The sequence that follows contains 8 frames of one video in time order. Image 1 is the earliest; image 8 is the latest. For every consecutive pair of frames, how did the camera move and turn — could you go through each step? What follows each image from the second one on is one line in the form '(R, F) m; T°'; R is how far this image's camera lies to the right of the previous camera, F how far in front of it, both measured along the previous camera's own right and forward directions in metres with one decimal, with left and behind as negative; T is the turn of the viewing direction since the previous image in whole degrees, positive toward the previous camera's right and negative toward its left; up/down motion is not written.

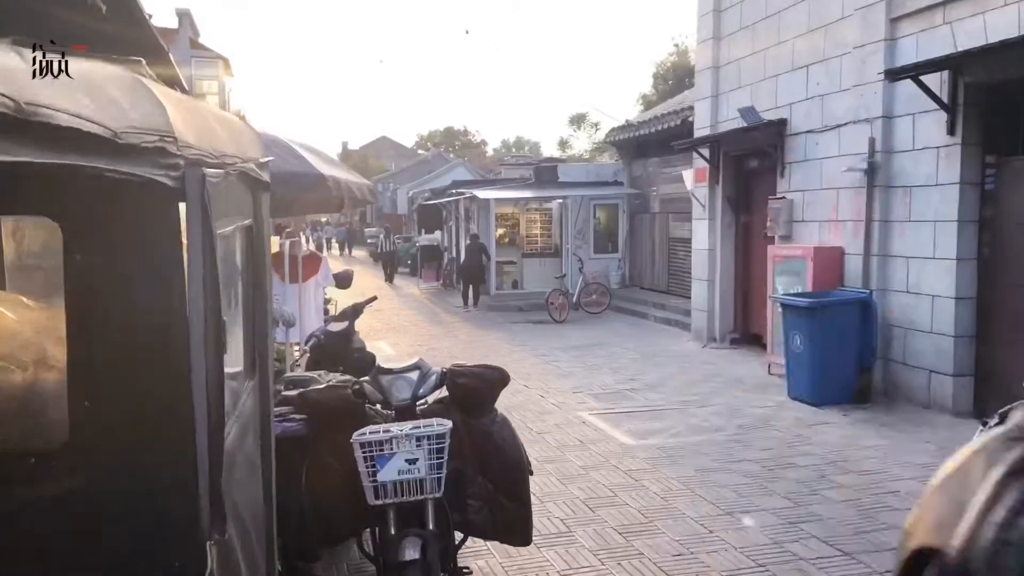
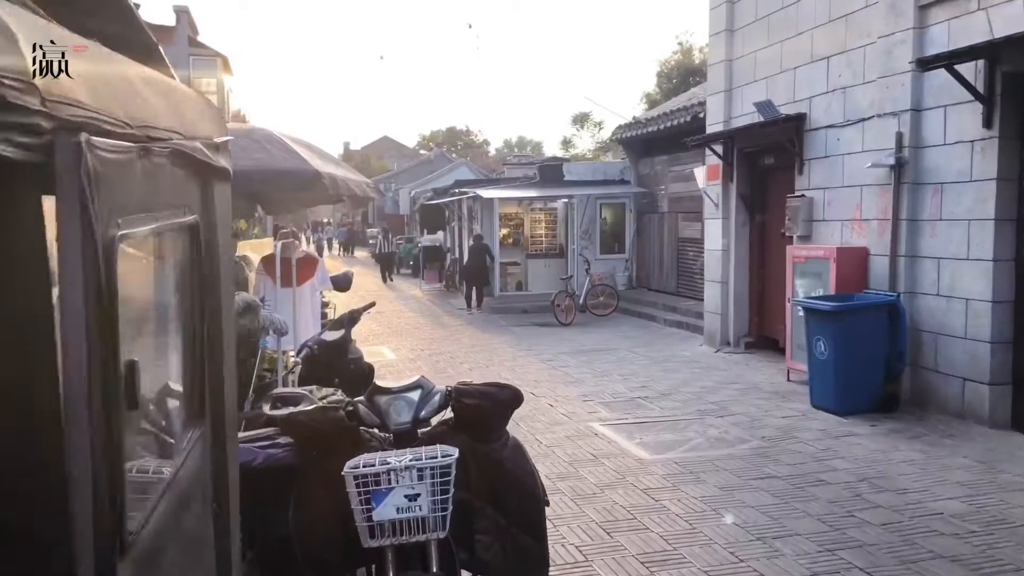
(0.0, +0.4) m; 0°
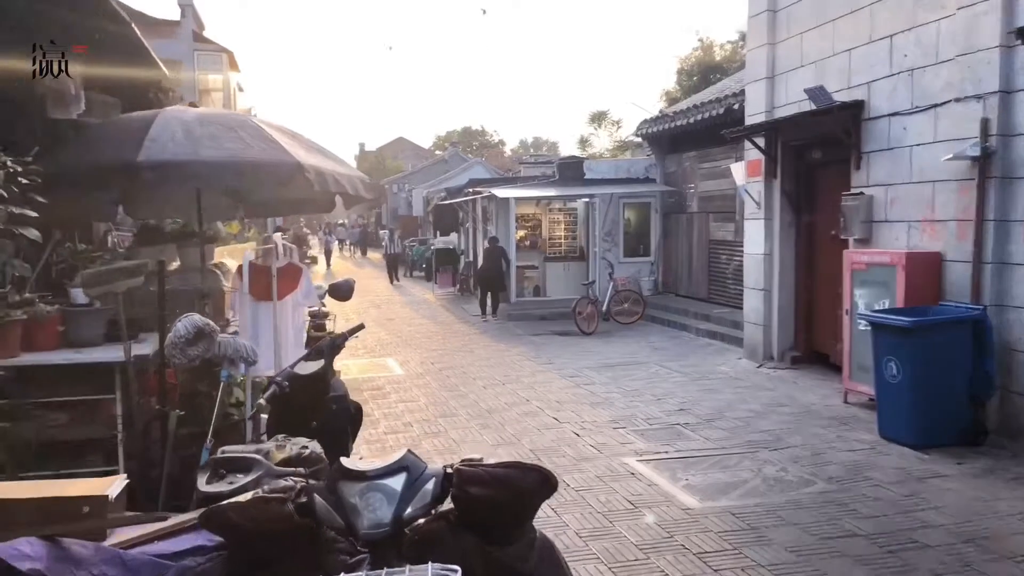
(0.0, +1.0) m; -1°
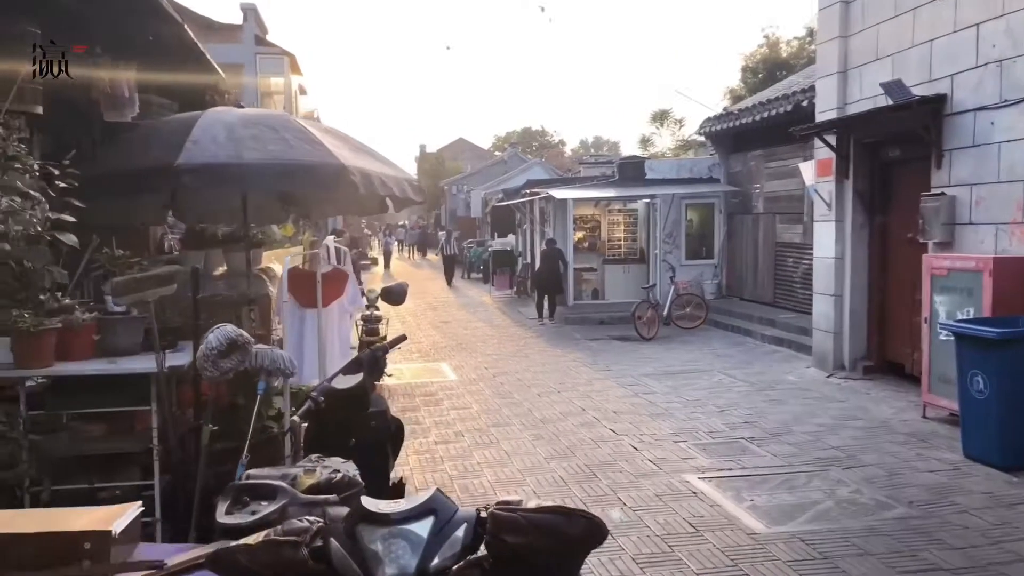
(0.0, +0.3) m; -4°
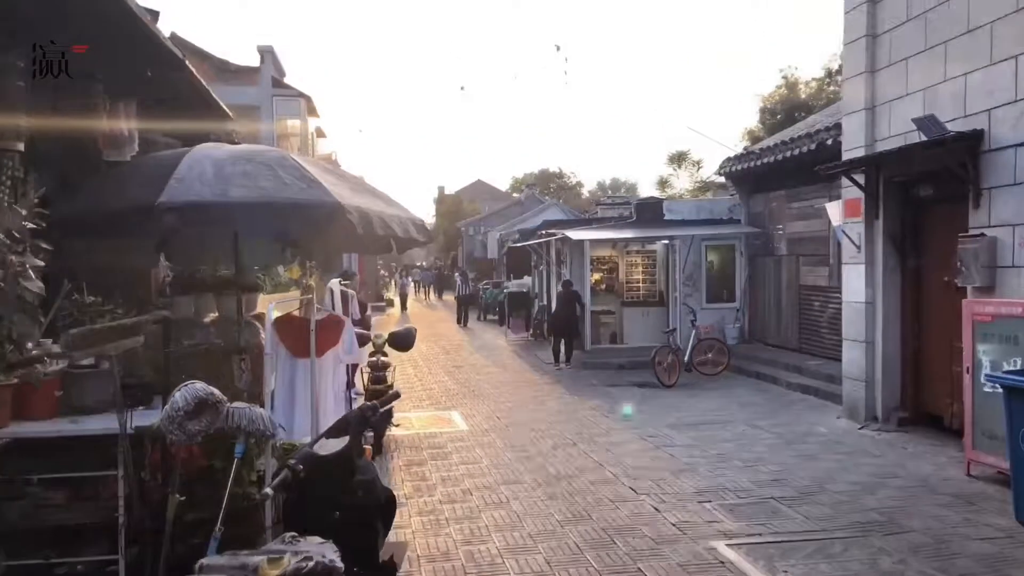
(0.0, +0.4) m; -1°
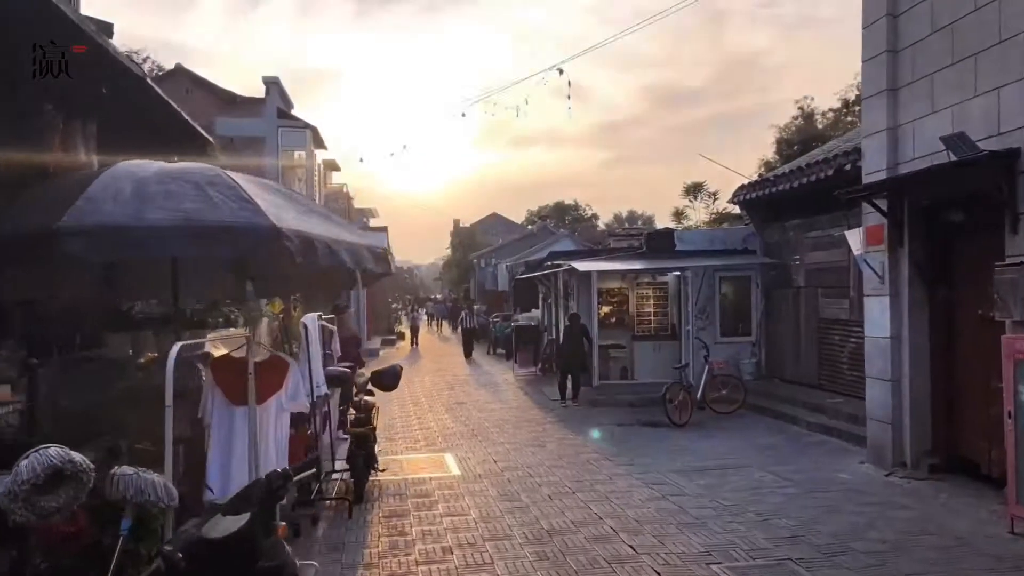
(+0.2, +0.6) m; -1°
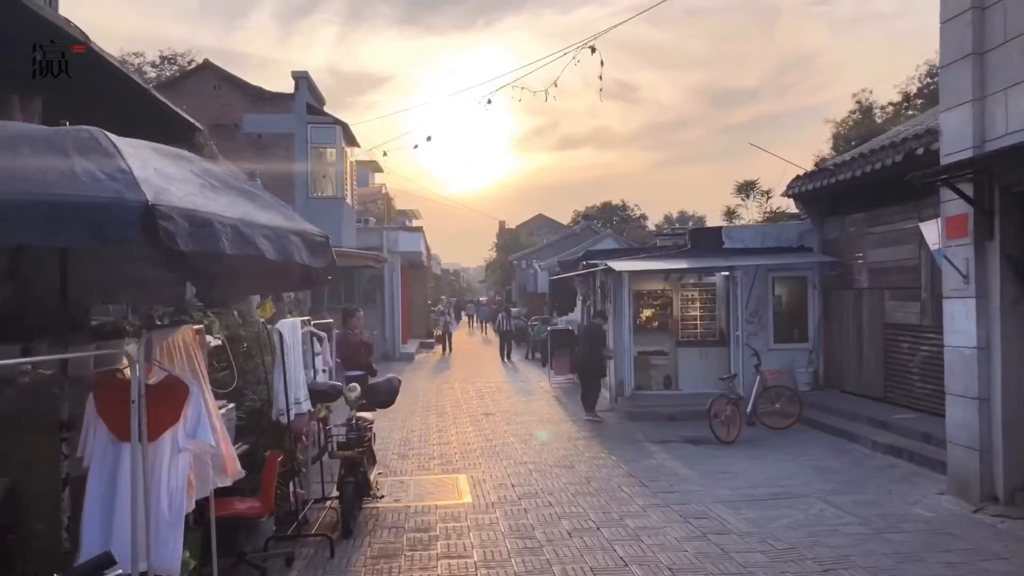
(+0.3, +1.1) m; -3°
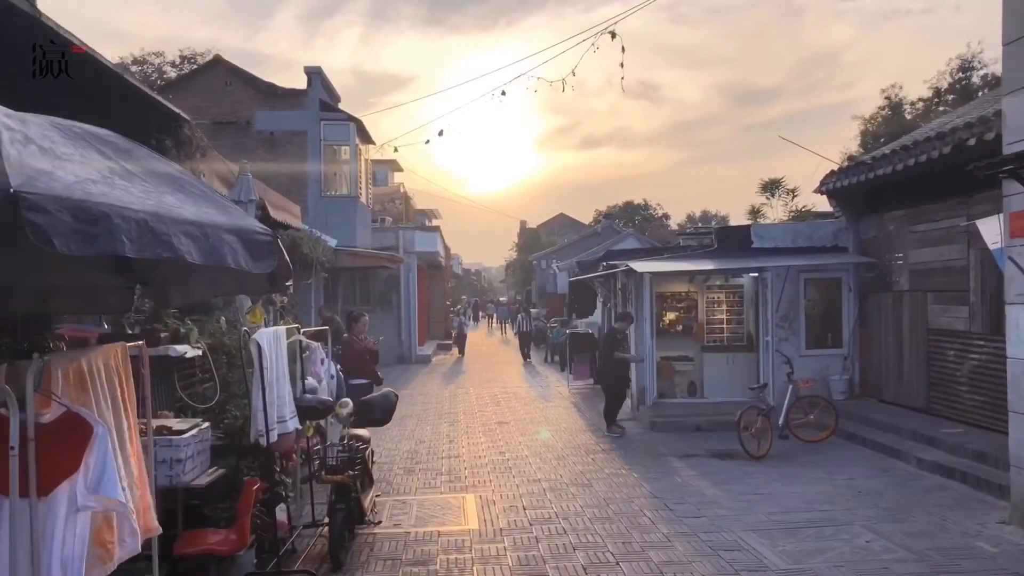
(+0.1, +0.7) m; -1°
